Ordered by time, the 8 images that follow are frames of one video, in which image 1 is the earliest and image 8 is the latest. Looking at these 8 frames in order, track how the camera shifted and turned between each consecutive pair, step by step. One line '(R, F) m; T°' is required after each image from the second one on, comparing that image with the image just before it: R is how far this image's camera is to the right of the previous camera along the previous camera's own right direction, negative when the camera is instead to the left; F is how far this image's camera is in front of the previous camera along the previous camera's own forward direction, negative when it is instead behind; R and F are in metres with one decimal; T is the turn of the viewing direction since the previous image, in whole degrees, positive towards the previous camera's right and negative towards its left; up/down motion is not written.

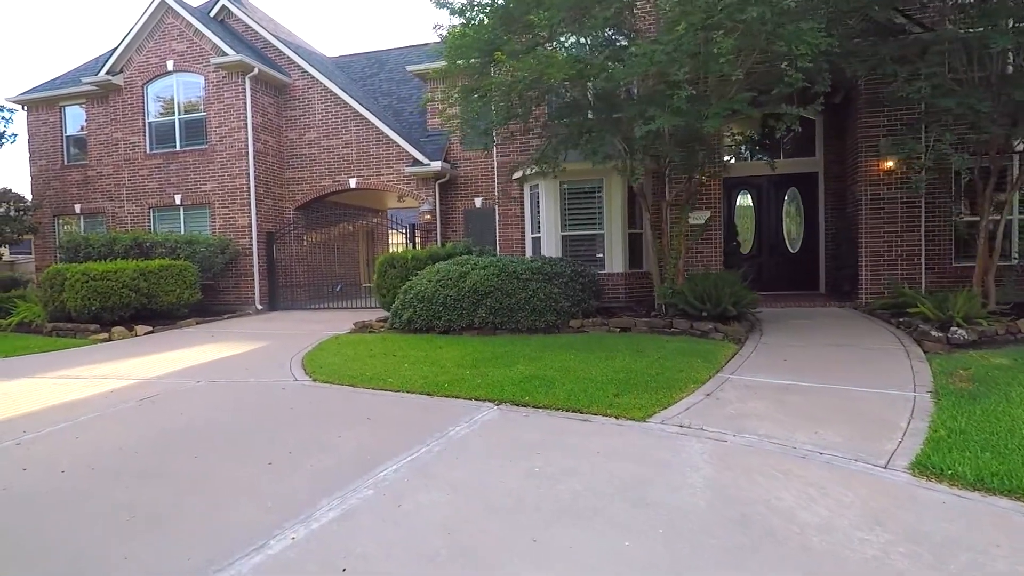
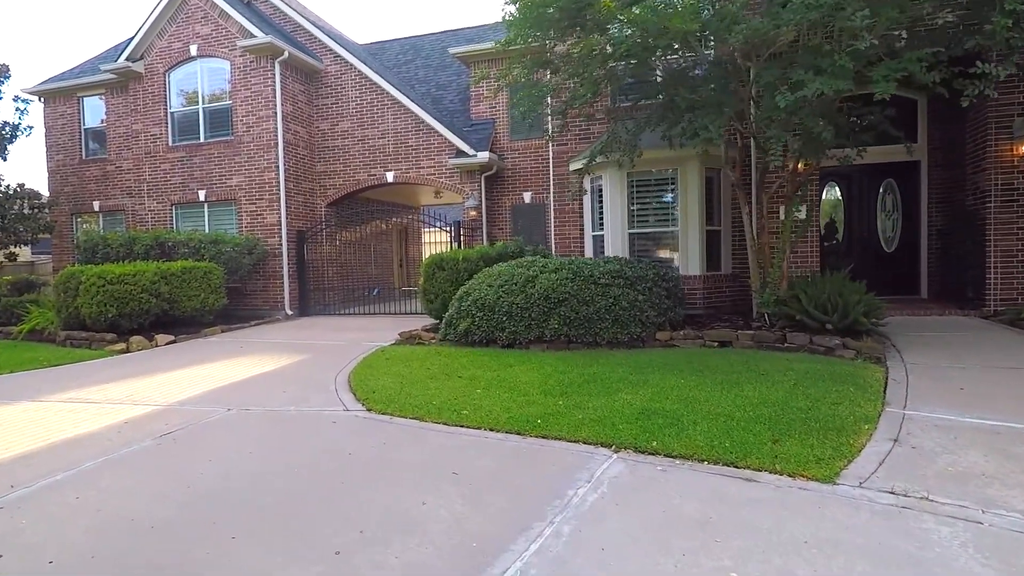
(-0.8, +1.4) m; -2°
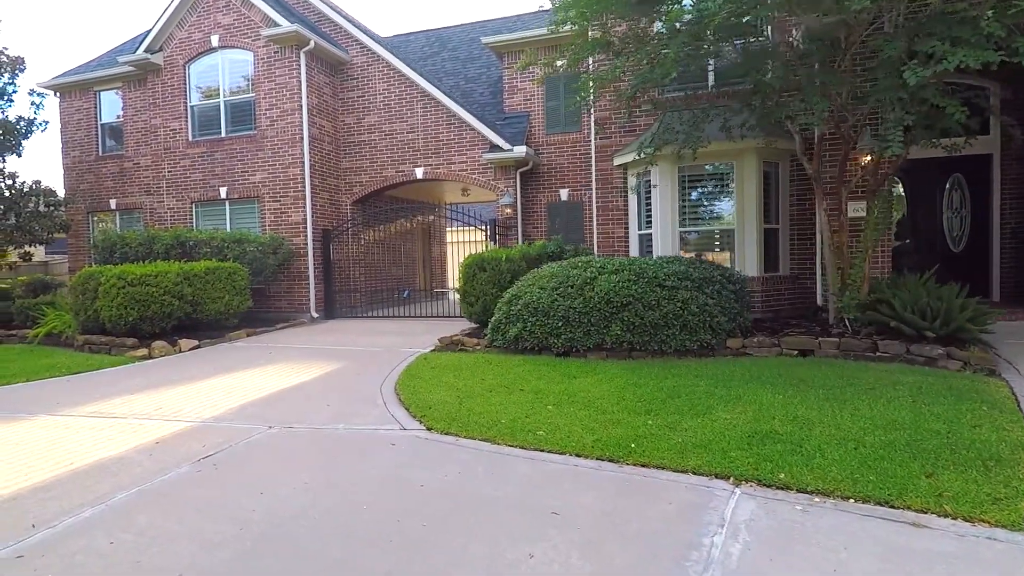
(-0.6, +0.7) m; -1°
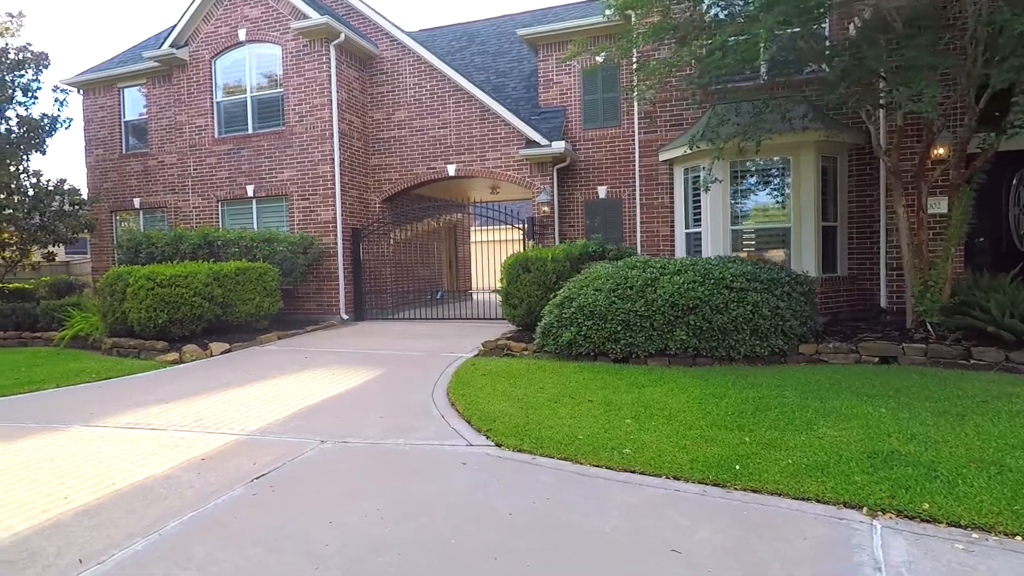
(-0.6, +0.5) m; -1°
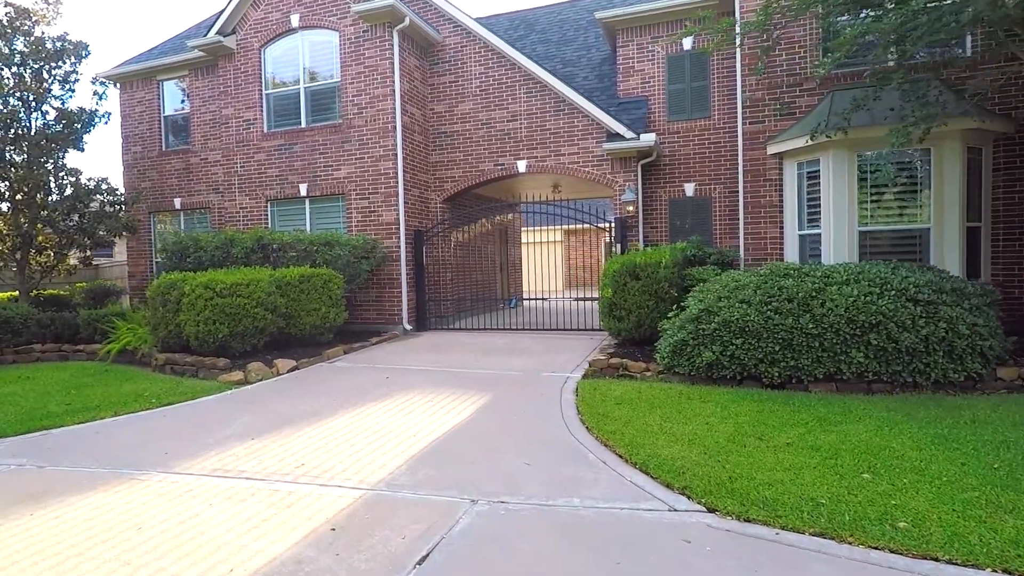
(-1.3, +1.1) m; -1°
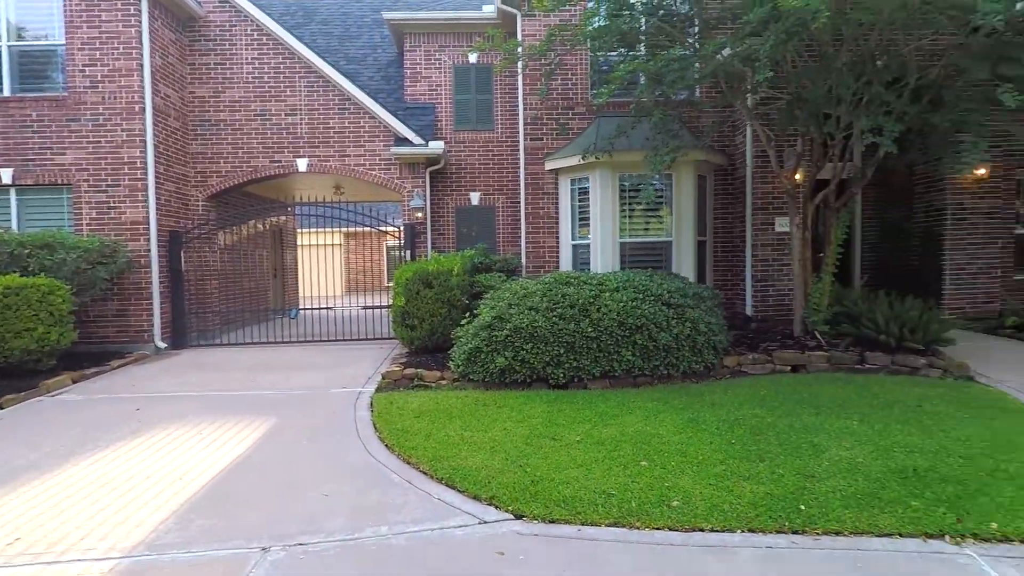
(-0.1, +0.2) m; +22°
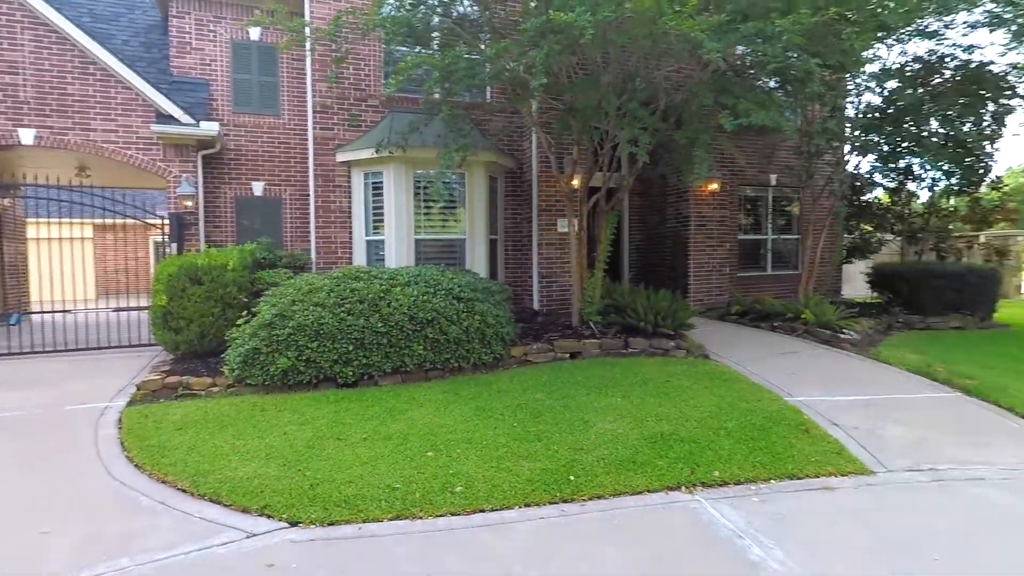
(+0.1, 0.0) m; +19°
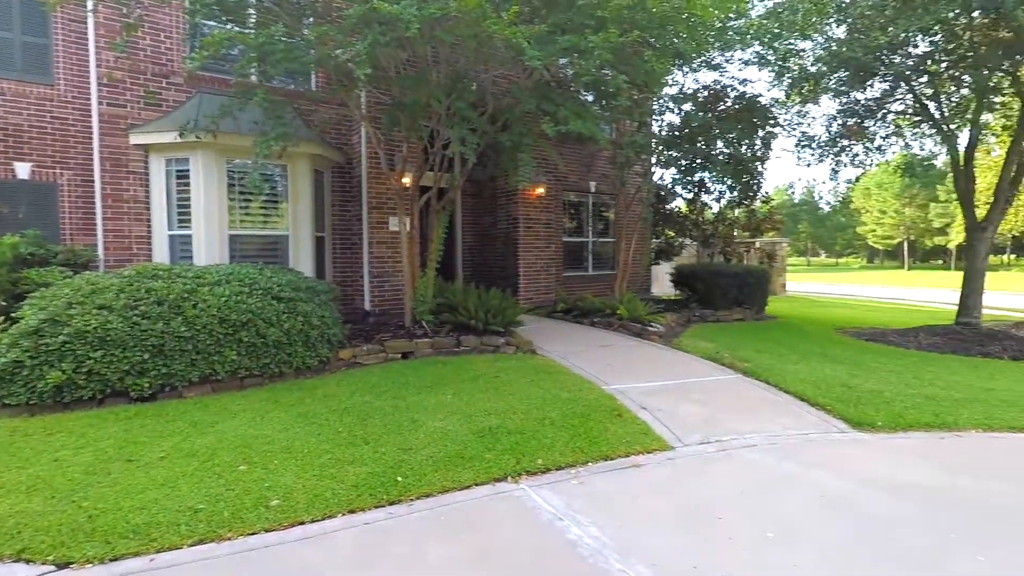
(+0.1, 0.0) m; +16°
